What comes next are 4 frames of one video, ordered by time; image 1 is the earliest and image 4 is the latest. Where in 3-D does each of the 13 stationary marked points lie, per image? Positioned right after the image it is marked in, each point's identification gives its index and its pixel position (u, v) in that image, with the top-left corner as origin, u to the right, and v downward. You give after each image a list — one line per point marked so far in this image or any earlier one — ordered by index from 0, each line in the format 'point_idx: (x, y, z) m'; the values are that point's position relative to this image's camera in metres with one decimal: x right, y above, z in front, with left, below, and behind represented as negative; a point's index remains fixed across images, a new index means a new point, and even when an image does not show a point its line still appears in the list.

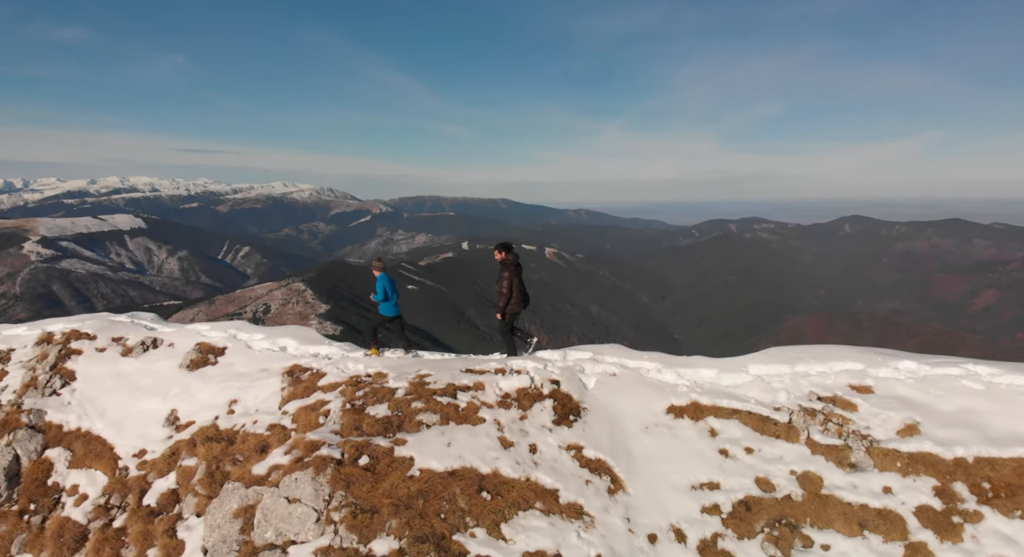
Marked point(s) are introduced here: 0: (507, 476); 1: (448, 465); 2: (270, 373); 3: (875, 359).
0: (-0.2, -4.8, +12.4) m
1: (-1.6, -4.6, +12.5) m
2: (-7.9, -3.1, +16.9) m
3: (+11.1, -2.5, +15.6) m
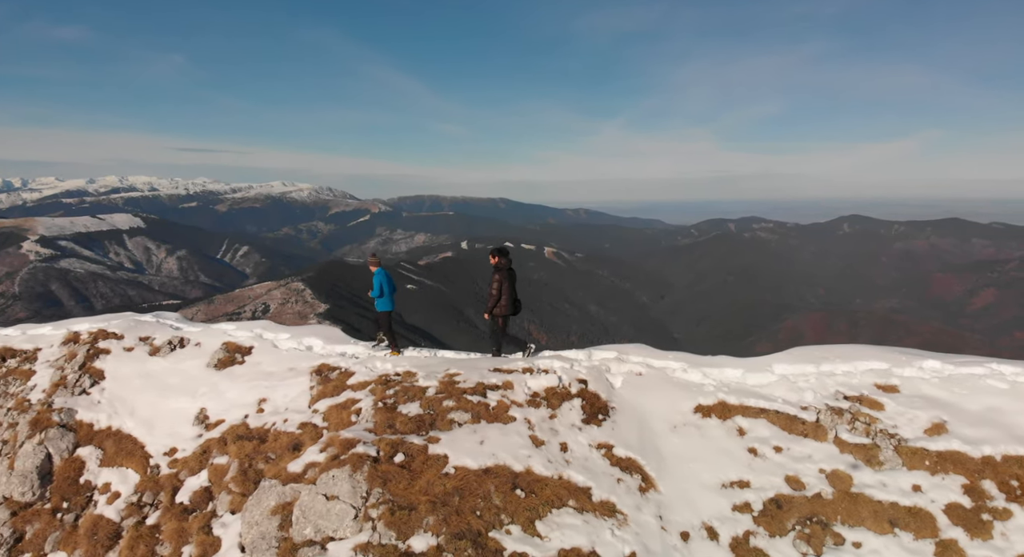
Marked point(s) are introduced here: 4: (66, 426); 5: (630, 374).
0: (+0.7, -4.8, +12.6) m
1: (-0.8, -4.6, +12.7) m
2: (-7.1, -3.1, +17.0) m
3: (+12.0, -2.5, +15.8) m
4: (-14.1, -4.7, +16.2) m
5: (+3.7, -3.0, +15.9) m
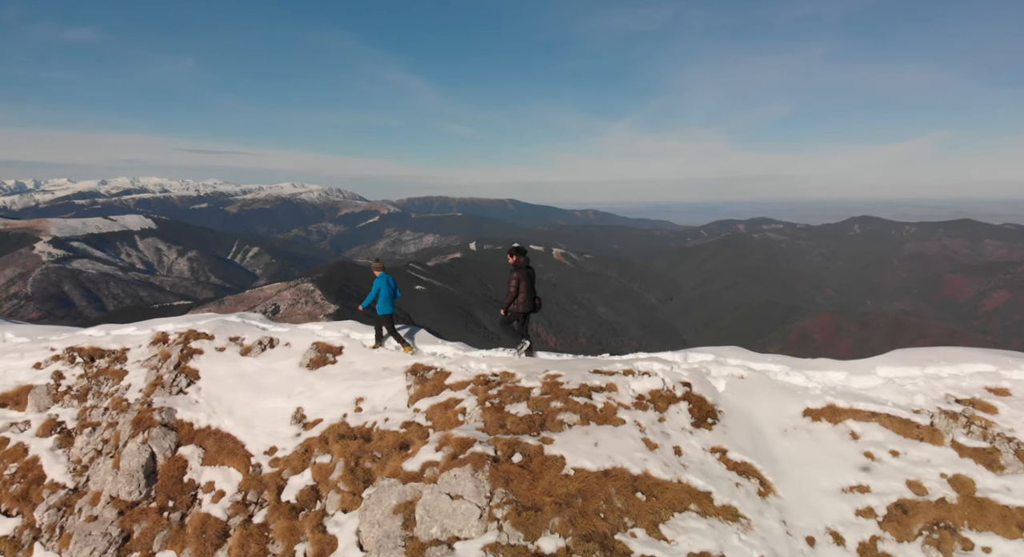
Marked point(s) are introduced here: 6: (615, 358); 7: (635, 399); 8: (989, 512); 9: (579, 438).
0: (+3.6, -4.9, +12.5) m
1: (+2.2, -4.6, +12.6) m
2: (-4.0, -3.1, +17.1) m
3: (+15.0, -2.5, +15.5) m
4: (-11.1, -4.7, +16.4) m
5: (+6.8, -3.0, +15.8) m
6: (+3.3, -2.6, +16.6) m
7: (+3.5, -3.4, +14.5) m
8: (+11.4, -5.5, +12.1) m
9: (+1.7, -4.1, +13.3) m
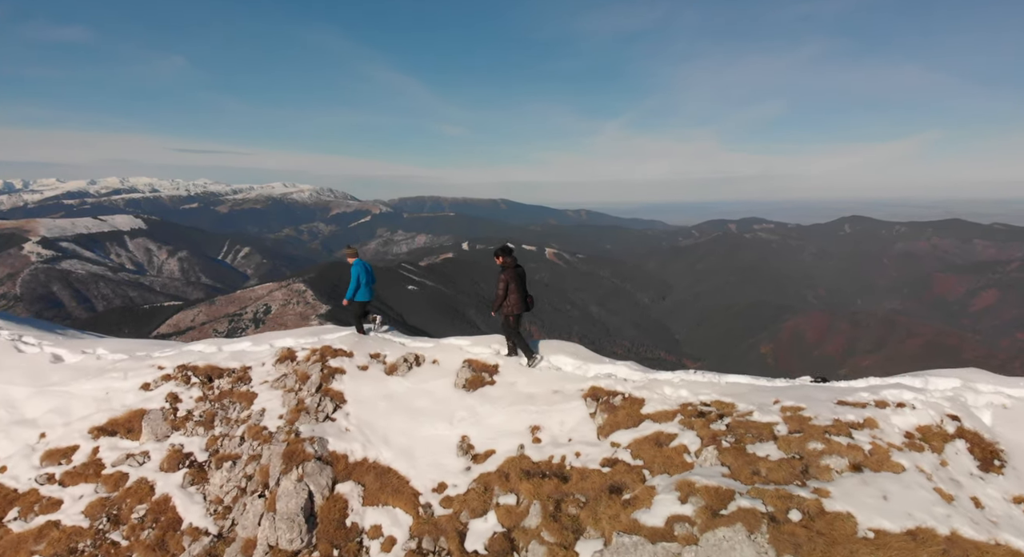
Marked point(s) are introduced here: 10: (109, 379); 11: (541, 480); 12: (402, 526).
0: (+9.3, -5.2, +10.3) m
1: (+7.8, -4.9, +10.4) m
2: (+1.6, -3.5, +14.9) m
3: (+20.6, -2.9, +13.2) m
4: (-5.4, -5.1, +14.3) m
5: (+12.4, -3.3, +13.5) m
6: (+8.9, -2.9, +14.3) m
7: (+9.2, -3.8, +12.3) m
8: (+17.0, -5.9, +9.8) m
9: (+7.4, -4.5, +11.0) m
10: (-14.2, -3.5, +18.0) m
11: (+0.9, -5.1, +12.9) m
12: (-2.7, -6.4, +13.1) m
